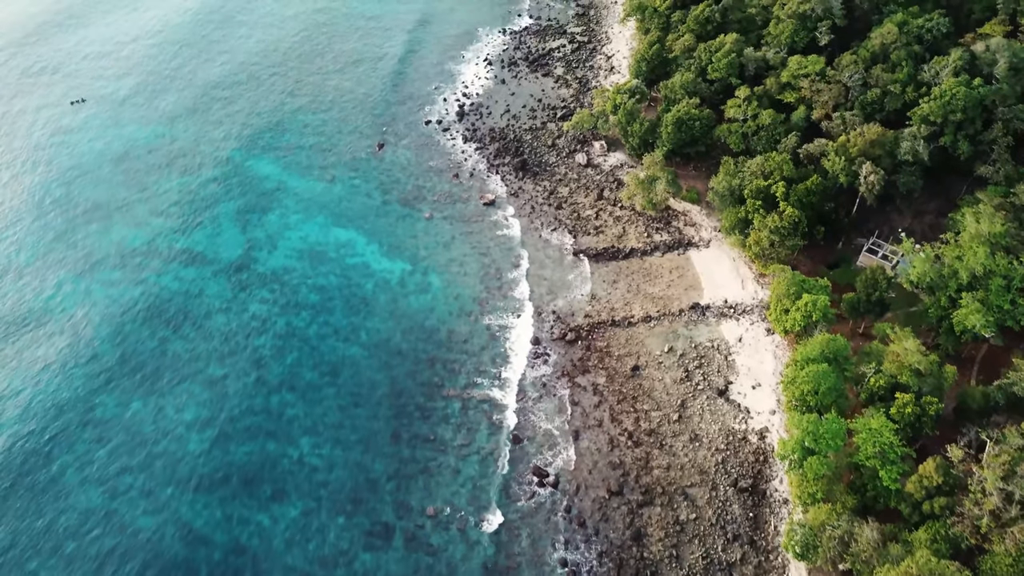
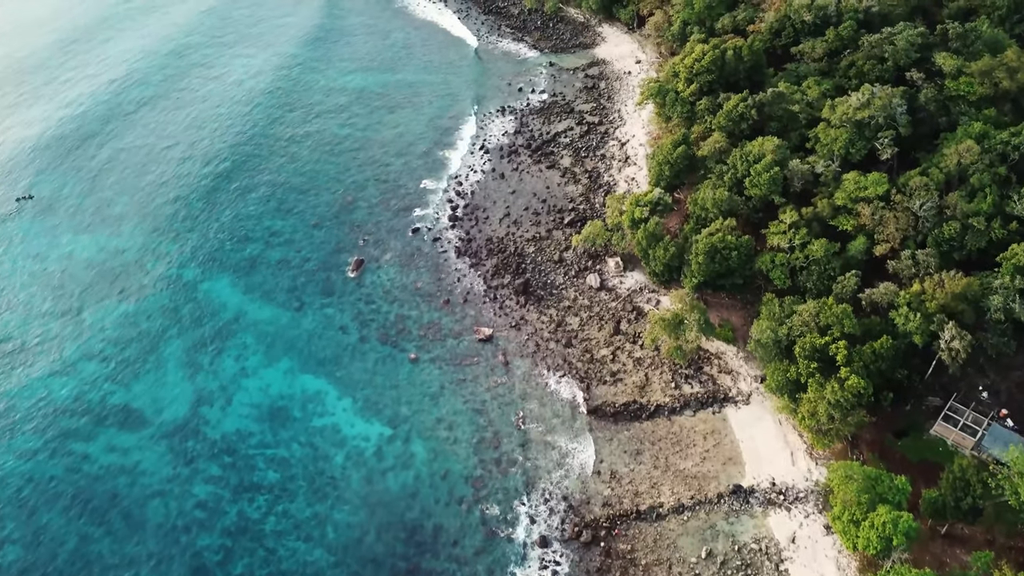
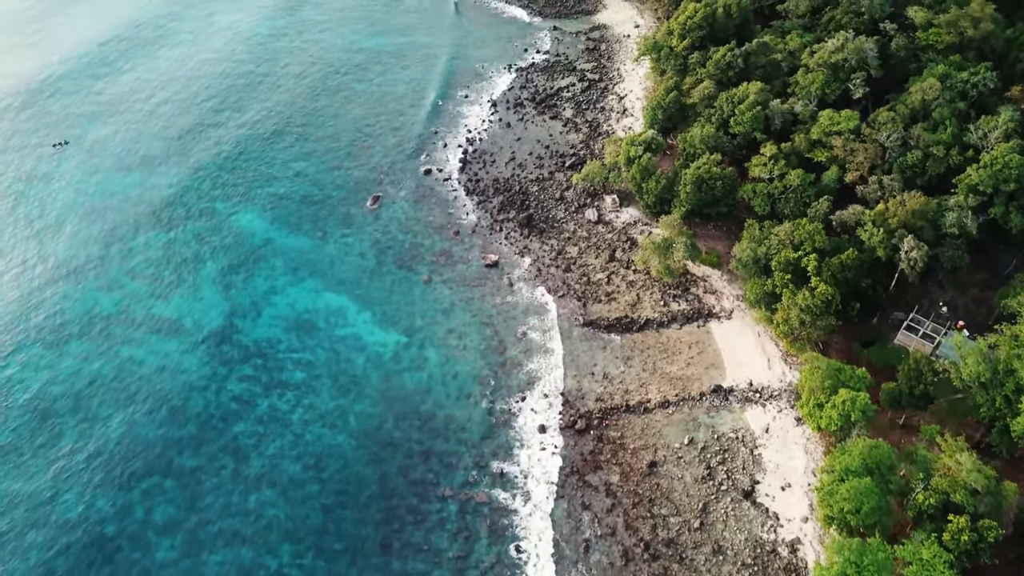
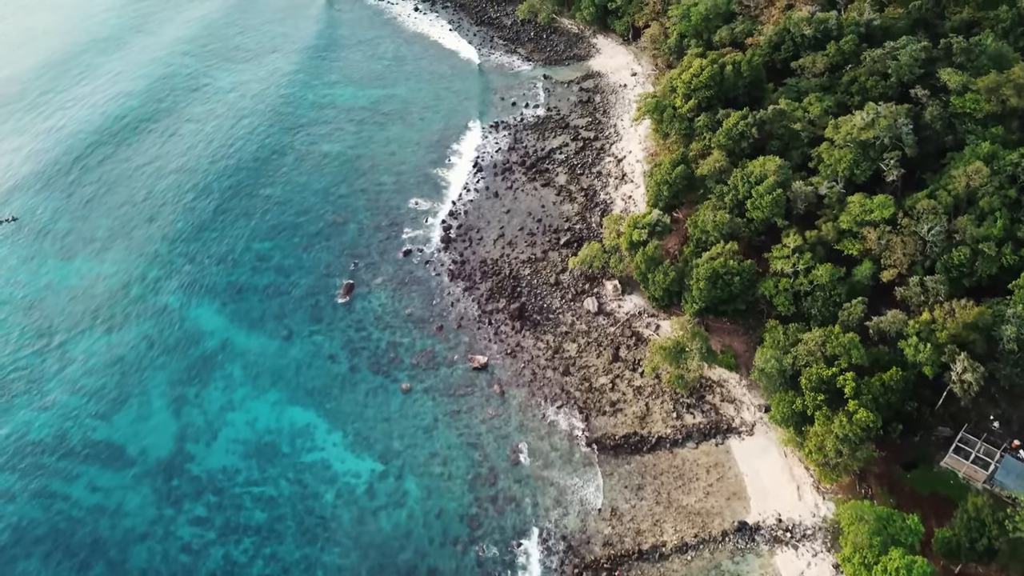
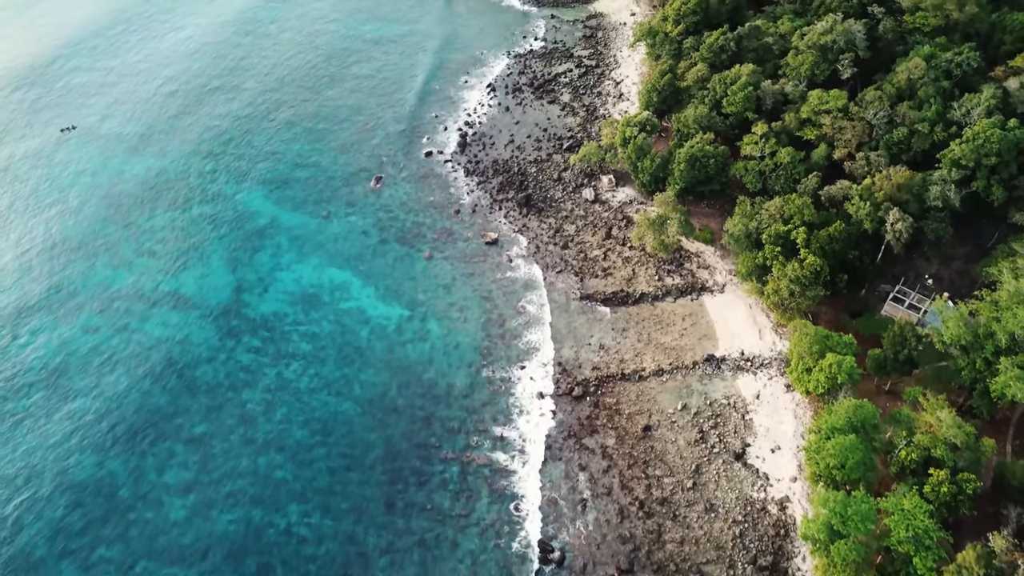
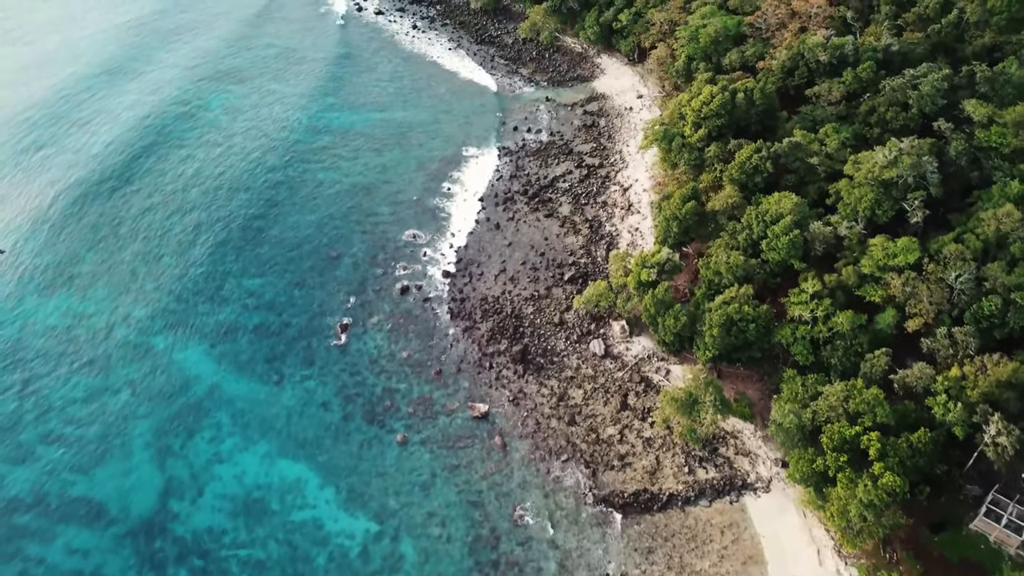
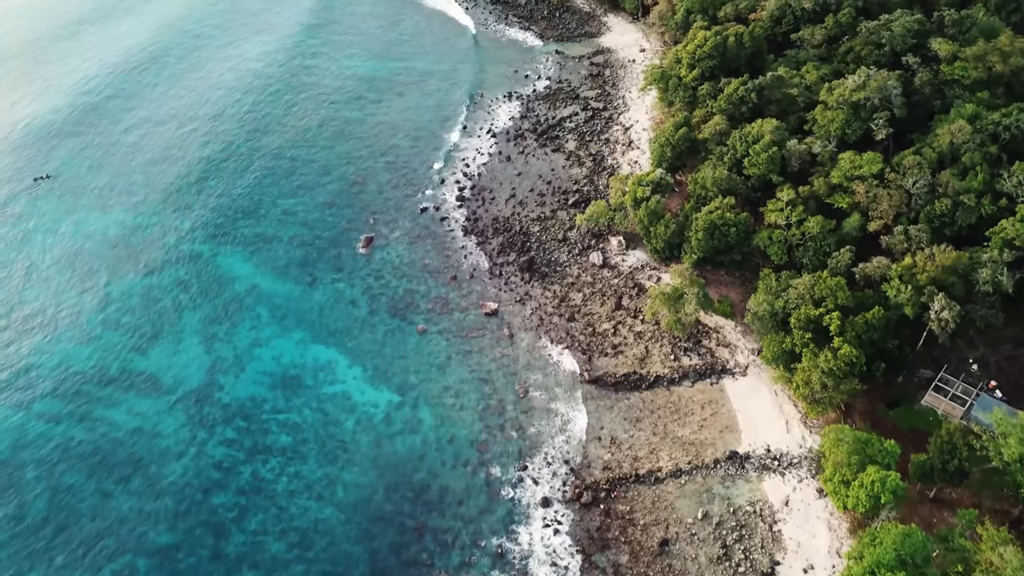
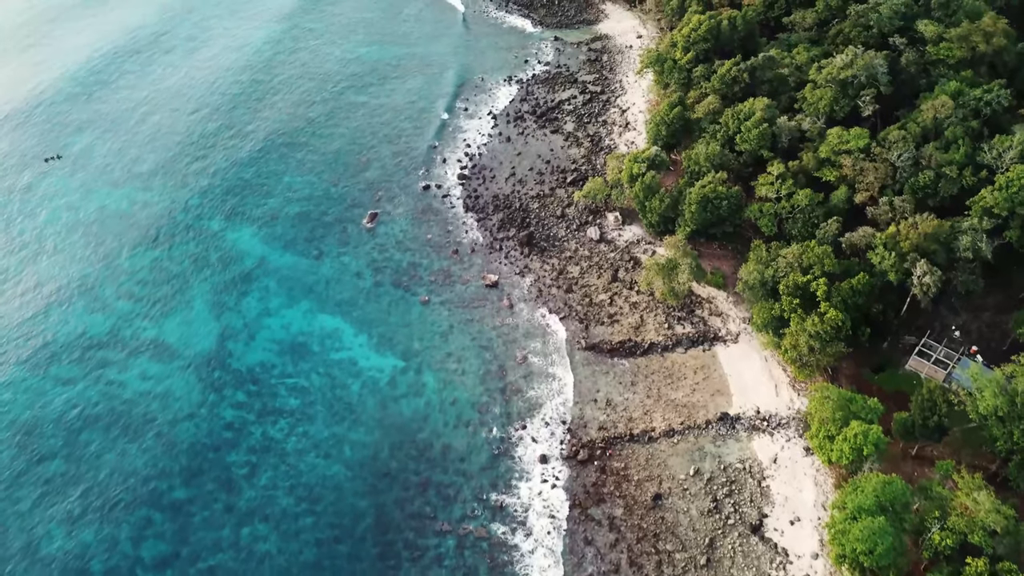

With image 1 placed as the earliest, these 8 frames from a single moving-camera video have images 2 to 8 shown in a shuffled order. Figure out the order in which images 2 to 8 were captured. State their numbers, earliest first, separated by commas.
5, 3, 8, 7, 2, 4, 6
